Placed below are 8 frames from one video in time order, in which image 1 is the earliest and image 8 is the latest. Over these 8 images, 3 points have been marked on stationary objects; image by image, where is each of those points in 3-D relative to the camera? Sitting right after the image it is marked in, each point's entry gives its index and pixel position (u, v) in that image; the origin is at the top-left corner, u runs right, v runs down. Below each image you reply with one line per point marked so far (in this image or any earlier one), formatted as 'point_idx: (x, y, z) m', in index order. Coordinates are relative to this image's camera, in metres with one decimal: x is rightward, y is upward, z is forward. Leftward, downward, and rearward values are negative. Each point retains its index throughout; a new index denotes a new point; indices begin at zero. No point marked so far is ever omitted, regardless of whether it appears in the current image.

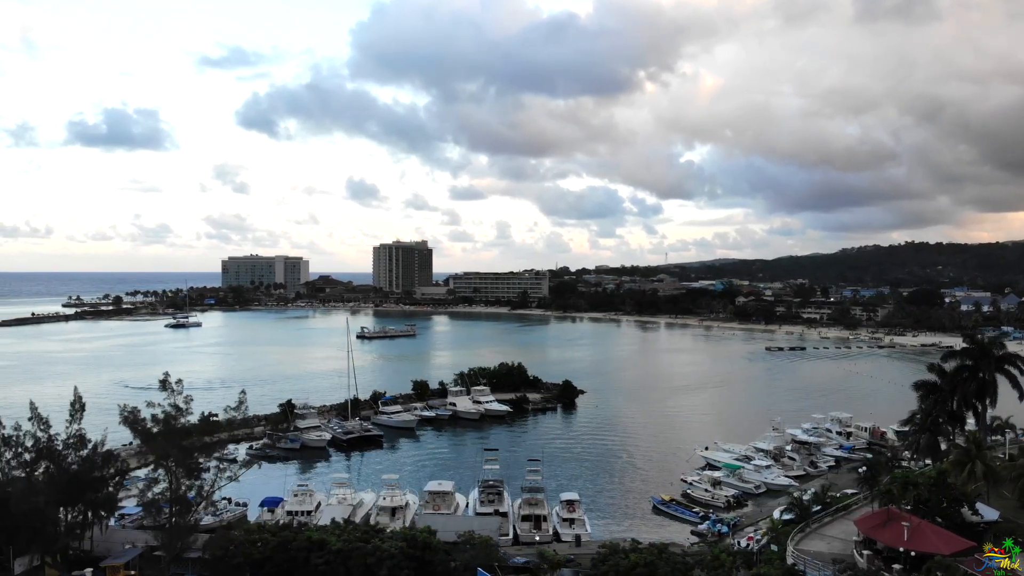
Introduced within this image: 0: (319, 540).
0: (-3.7, -5.0, +13.0) m
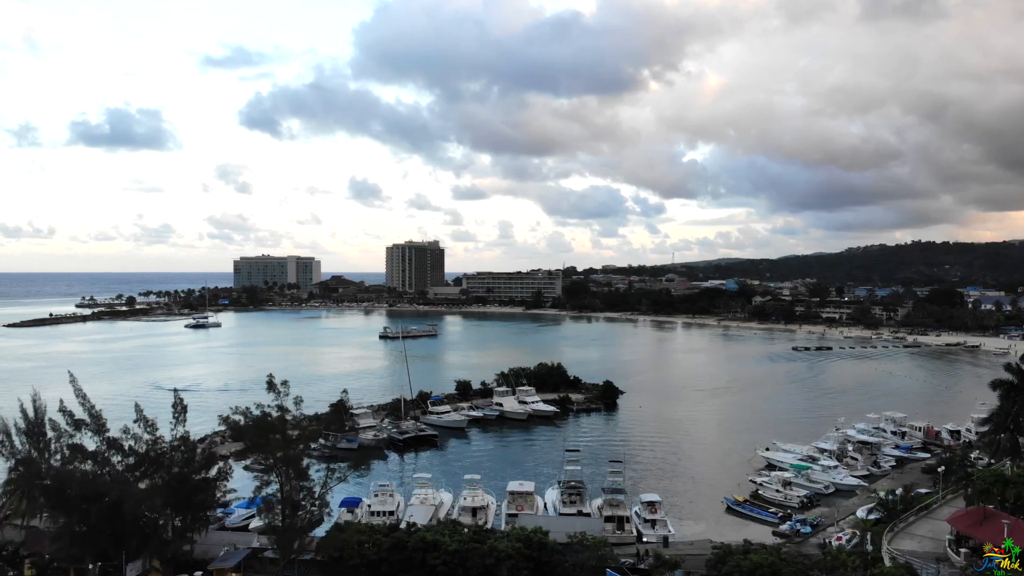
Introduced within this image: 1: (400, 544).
0: (-1.5, -5.0, +13.0) m
1: (-2.2, -5.0, +13.0) m
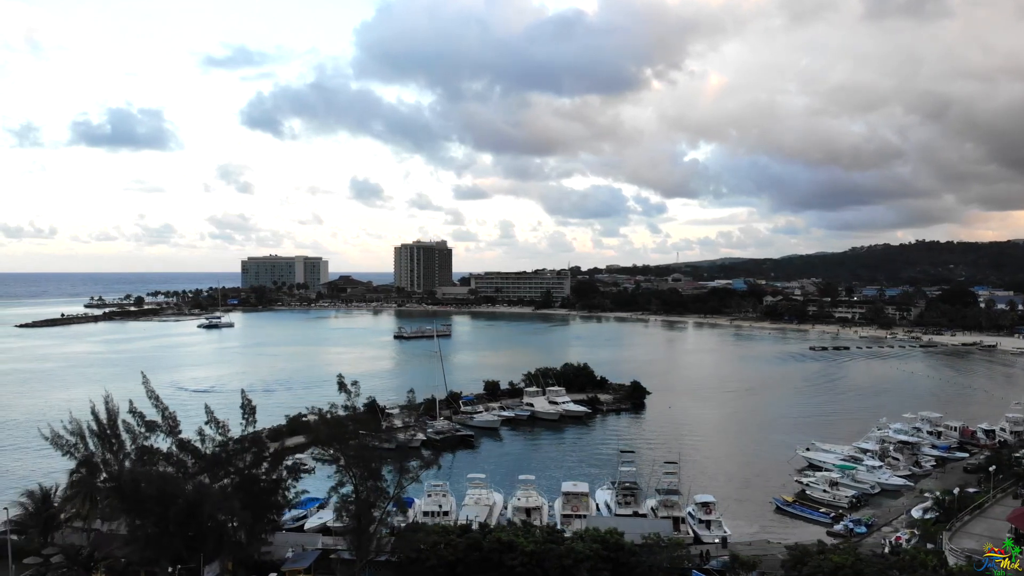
0: (0.0, -5.0, +13.0) m
1: (-0.7, -5.1, +13.0) m
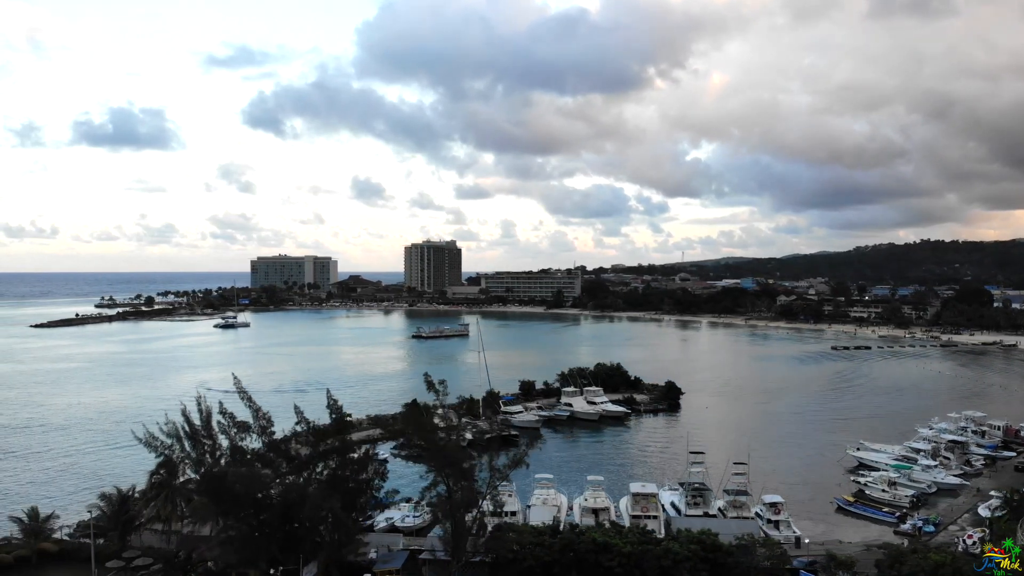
0: (+1.9, -5.0, +13.0) m
1: (+1.2, -5.1, +13.0) m
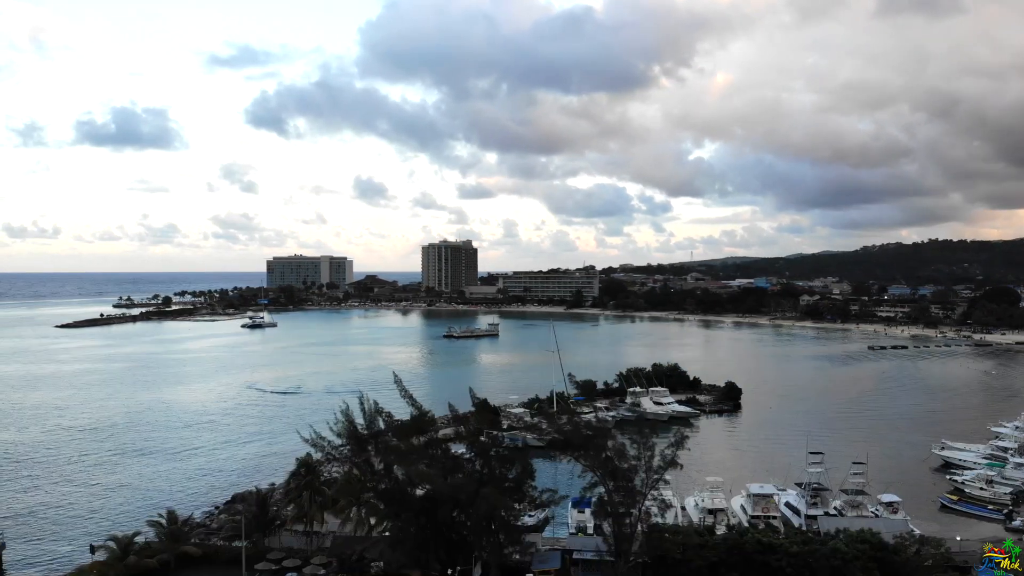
0: (+5.1, -5.0, +13.0) m
1: (+4.5, -5.1, +13.0) m
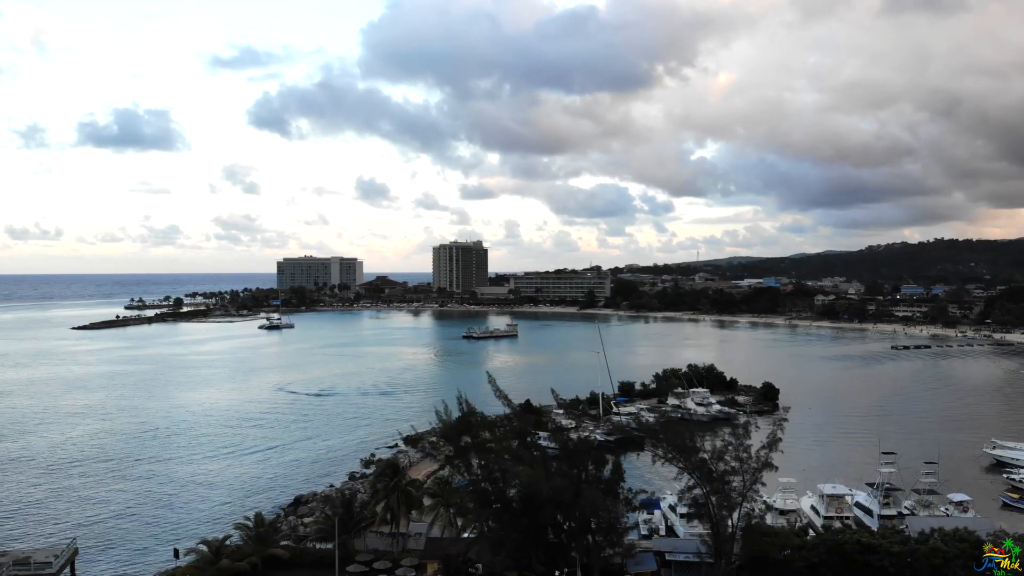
0: (+7.1, -5.1, +13.0) m
1: (+6.4, -5.1, +13.1) m
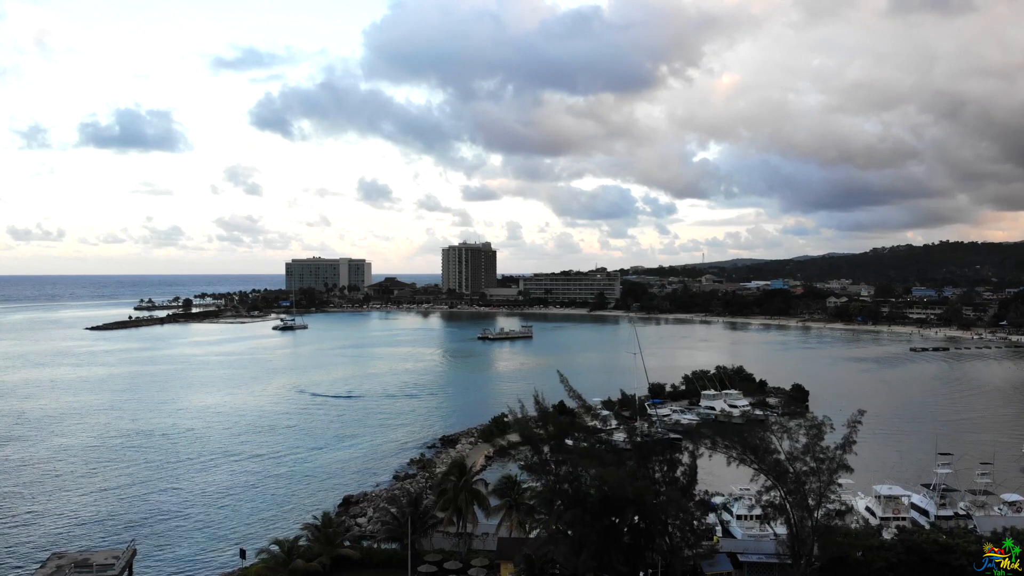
0: (+8.6, -5.1, +13.0) m
1: (+8.0, -5.2, +13.1) m
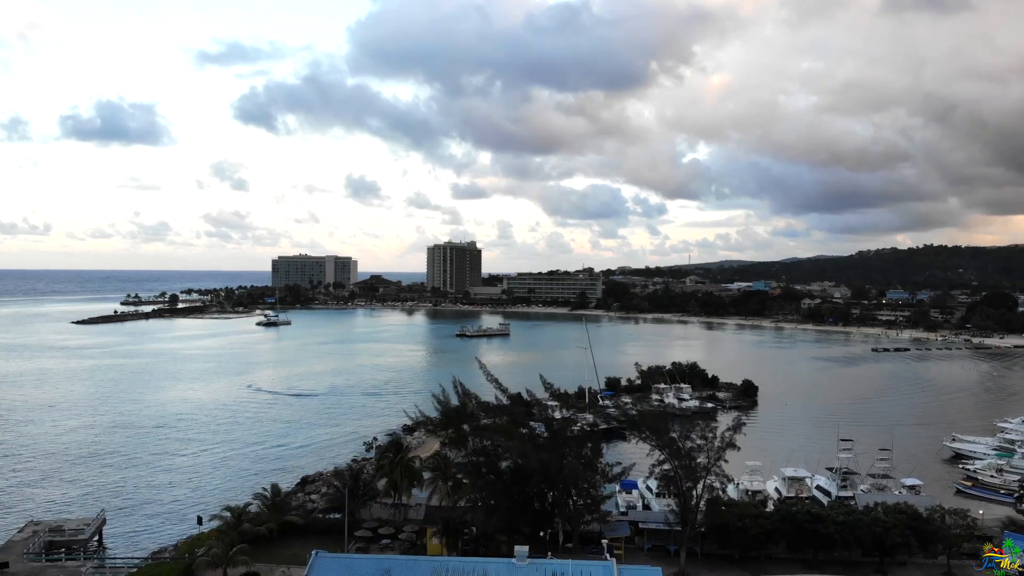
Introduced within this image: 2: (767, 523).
0: (+6.9, -5.1, +14.8) m
1: (+6.2, -5.1, +14.8) m
2: (+5.7, -5.3, +14.7) m
